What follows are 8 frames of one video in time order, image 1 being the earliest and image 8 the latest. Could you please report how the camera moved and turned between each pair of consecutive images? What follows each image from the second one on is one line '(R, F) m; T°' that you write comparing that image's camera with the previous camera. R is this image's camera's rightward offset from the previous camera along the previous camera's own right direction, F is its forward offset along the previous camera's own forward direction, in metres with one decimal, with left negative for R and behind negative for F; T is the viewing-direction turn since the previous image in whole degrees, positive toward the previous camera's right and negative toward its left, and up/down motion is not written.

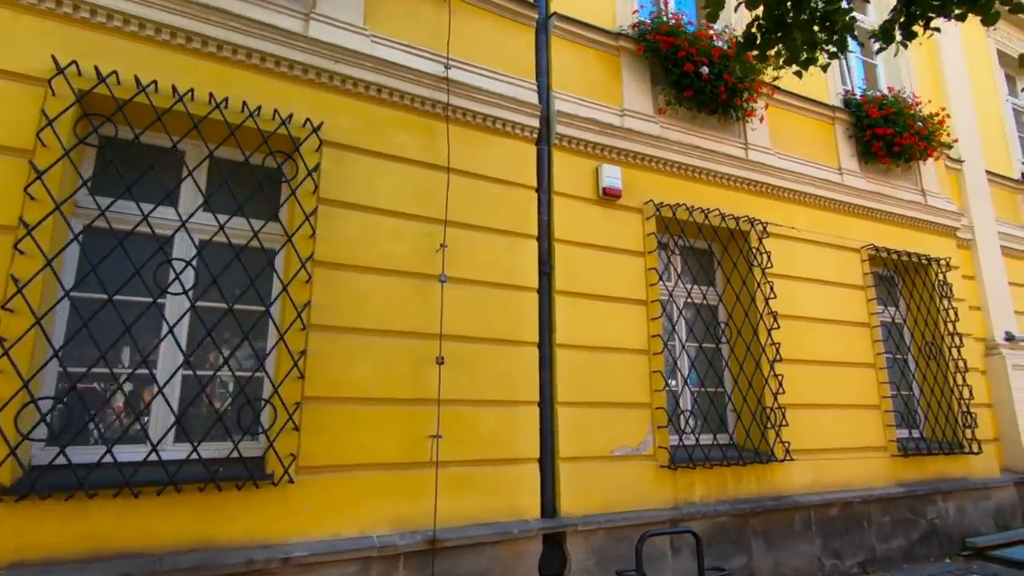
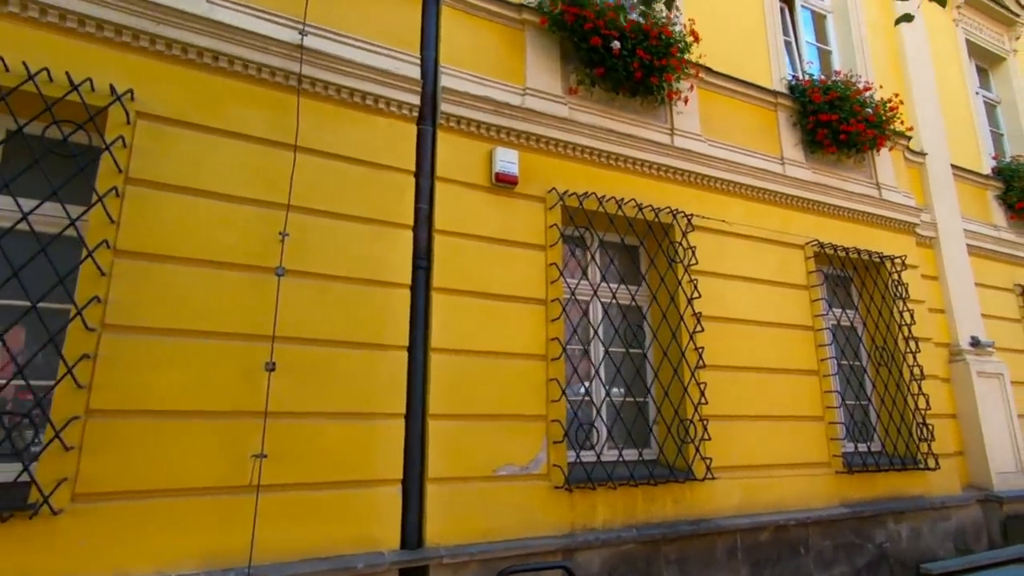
(+0.9, +0.5) m; 0°
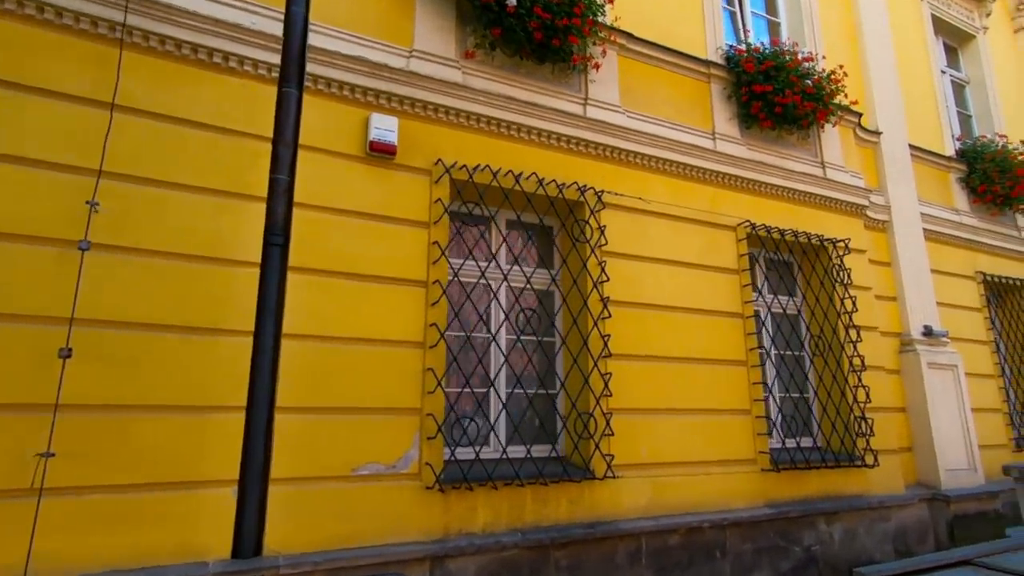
(+0.9, +0.4) m; 0°
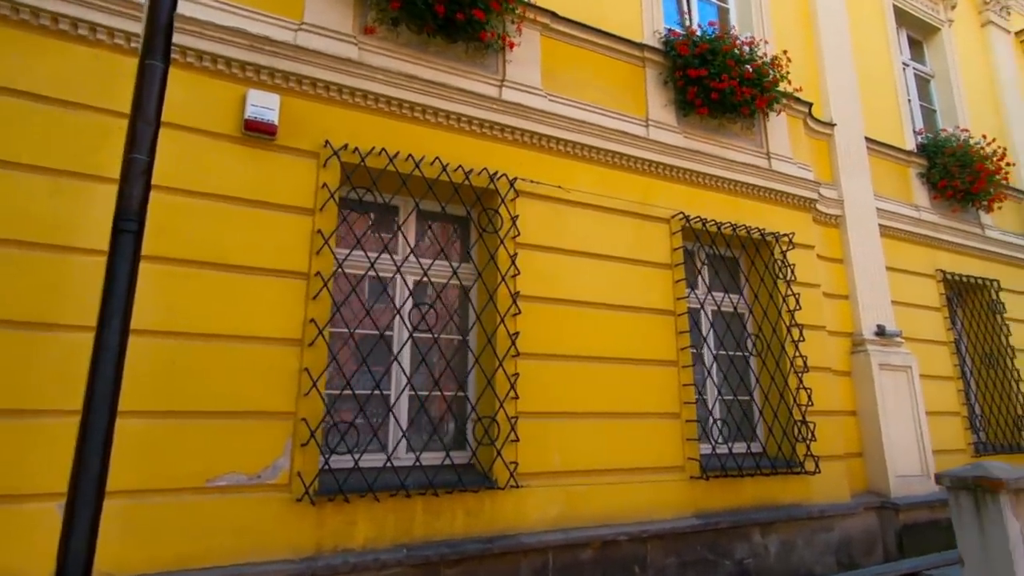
(+0.7, +0.3) m; +1°
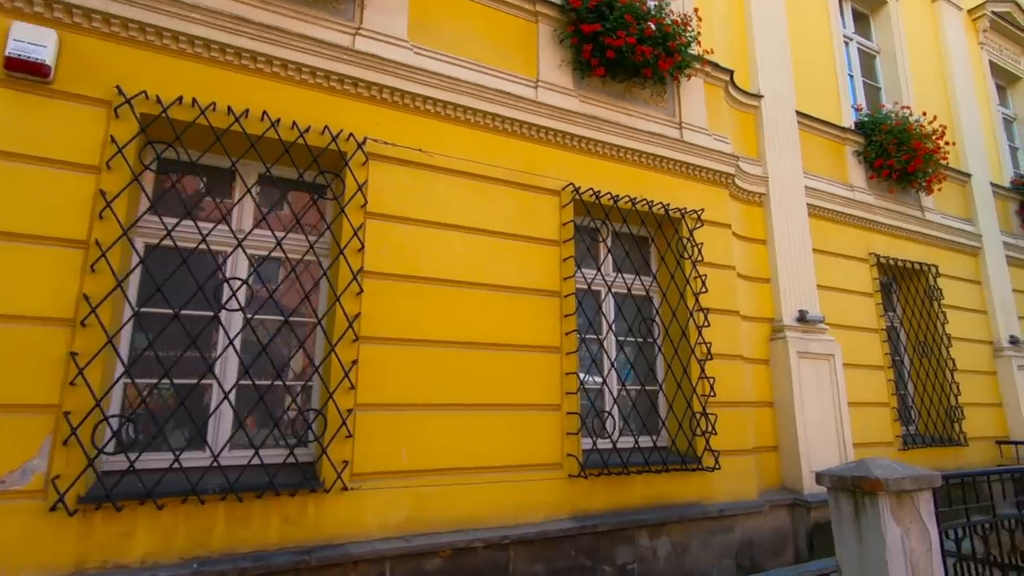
(+1.0, +0.5) m; +1°
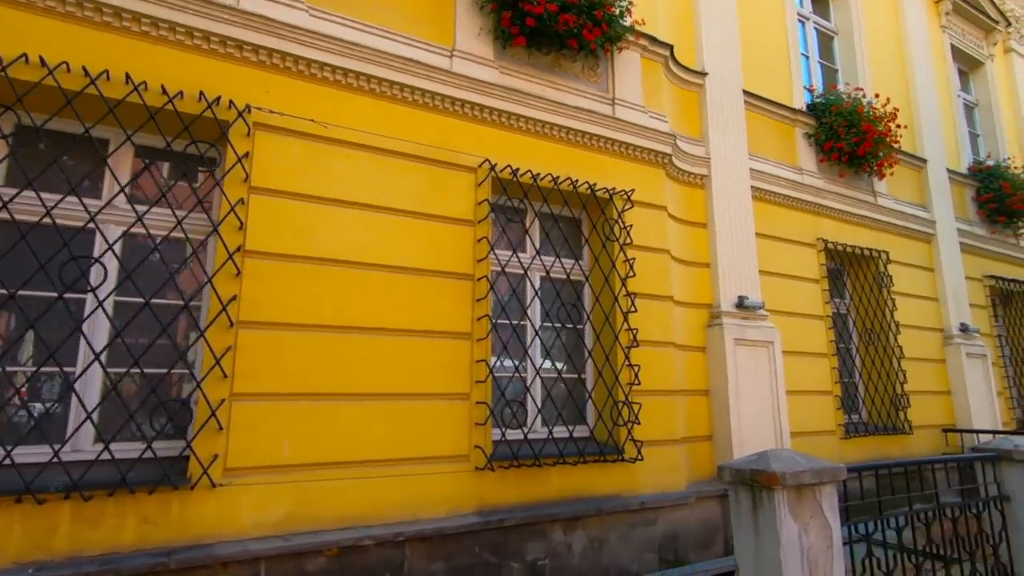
(+0.6, +0.2) m; +1°
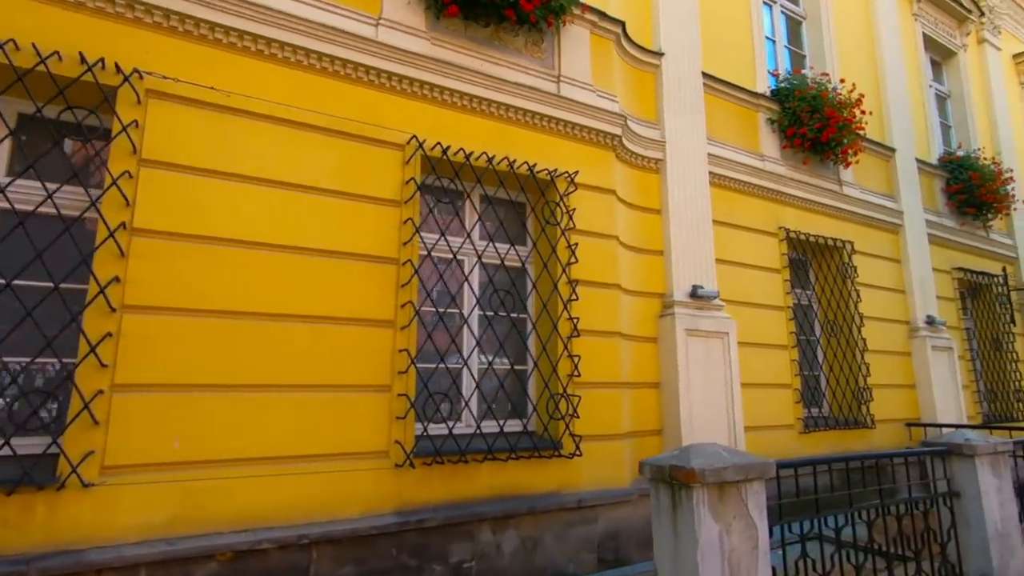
(+0.4, +0.2) m; +1°
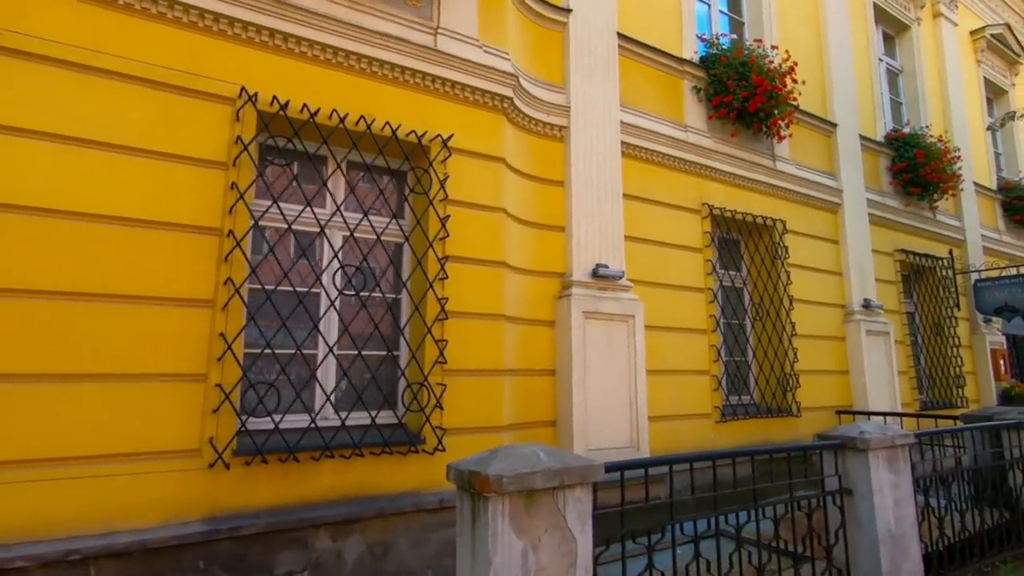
(+0.9, +0.4) m; +2°
